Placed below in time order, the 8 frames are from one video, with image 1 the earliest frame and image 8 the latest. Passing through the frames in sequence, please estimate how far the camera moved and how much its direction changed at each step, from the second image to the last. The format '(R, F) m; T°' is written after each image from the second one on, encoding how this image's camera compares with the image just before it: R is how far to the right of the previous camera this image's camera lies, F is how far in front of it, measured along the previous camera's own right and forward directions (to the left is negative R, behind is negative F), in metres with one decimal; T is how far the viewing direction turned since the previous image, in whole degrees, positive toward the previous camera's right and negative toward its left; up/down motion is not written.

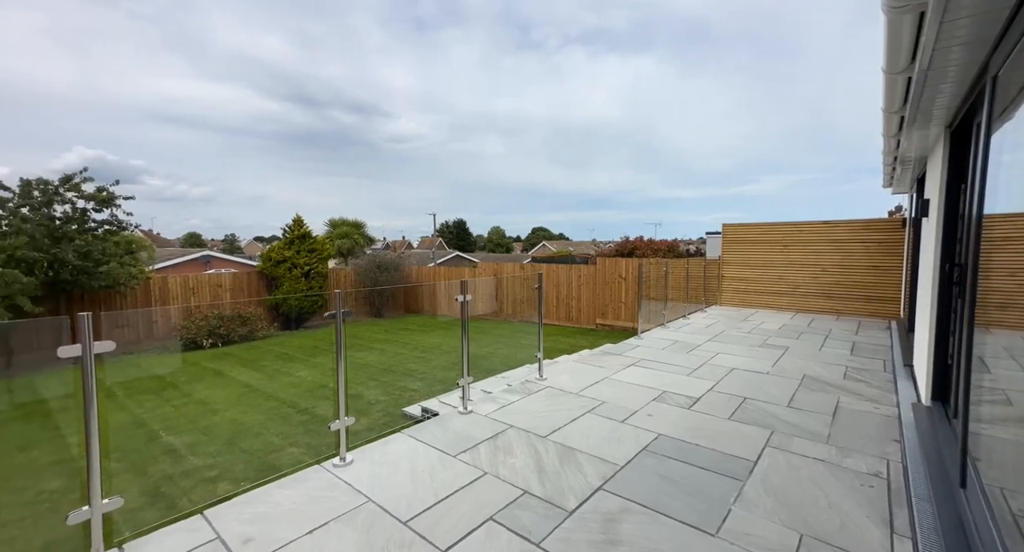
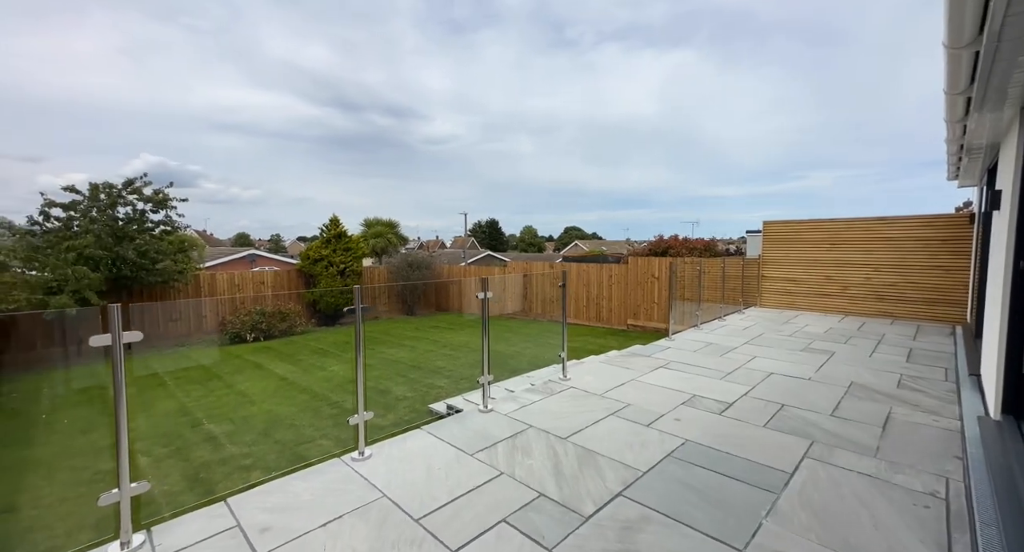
(+0.1, +0.1) m; -5°
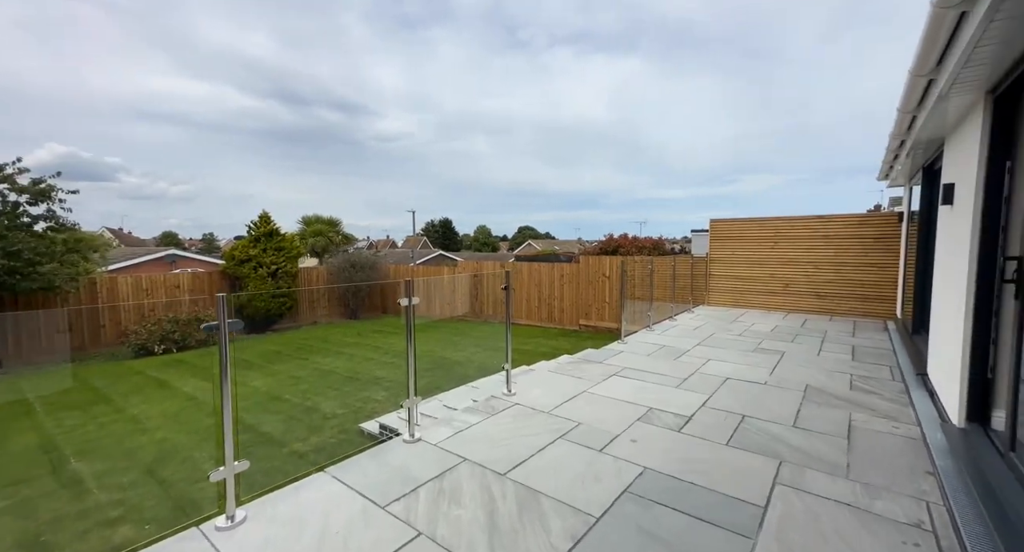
(+0.1, +0.4) m; +6°
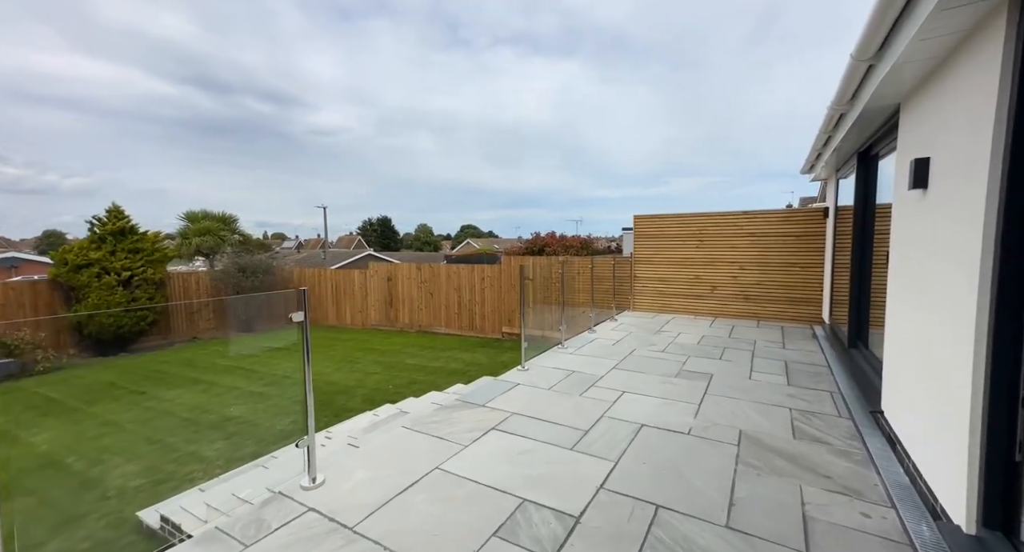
(+0.6, +1.0) m; +7°
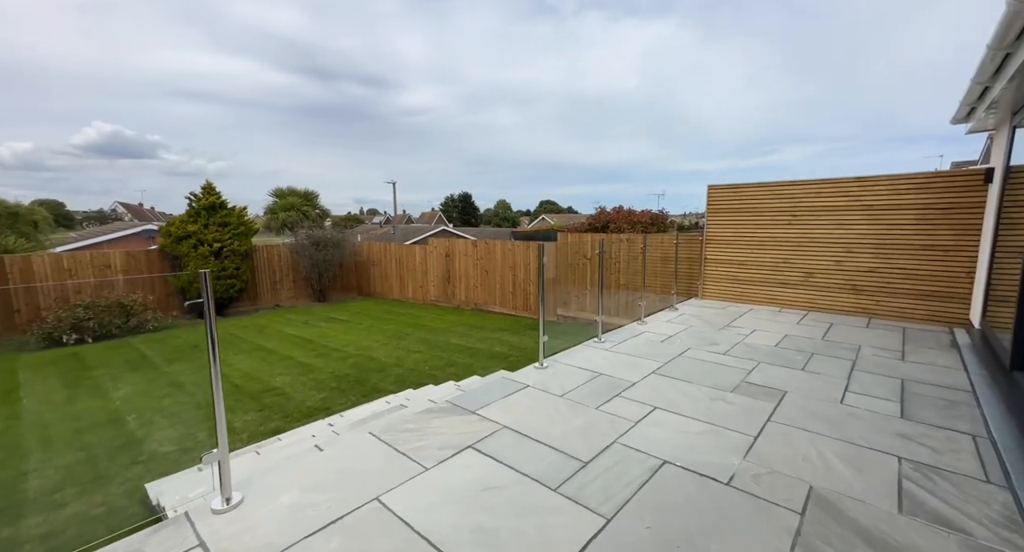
(+0.4, +0.6) m; -11°
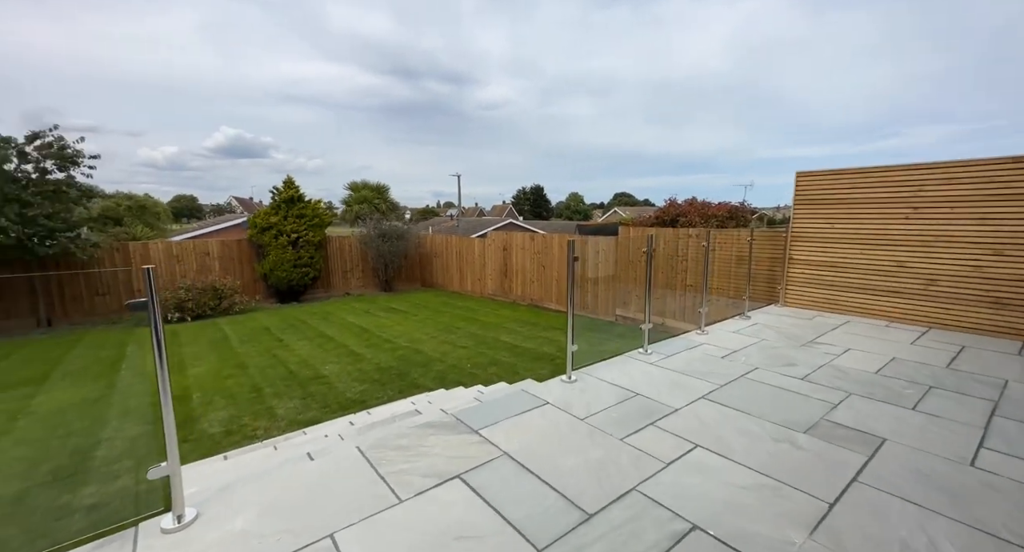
(+0.3, +0.4) m; -10°
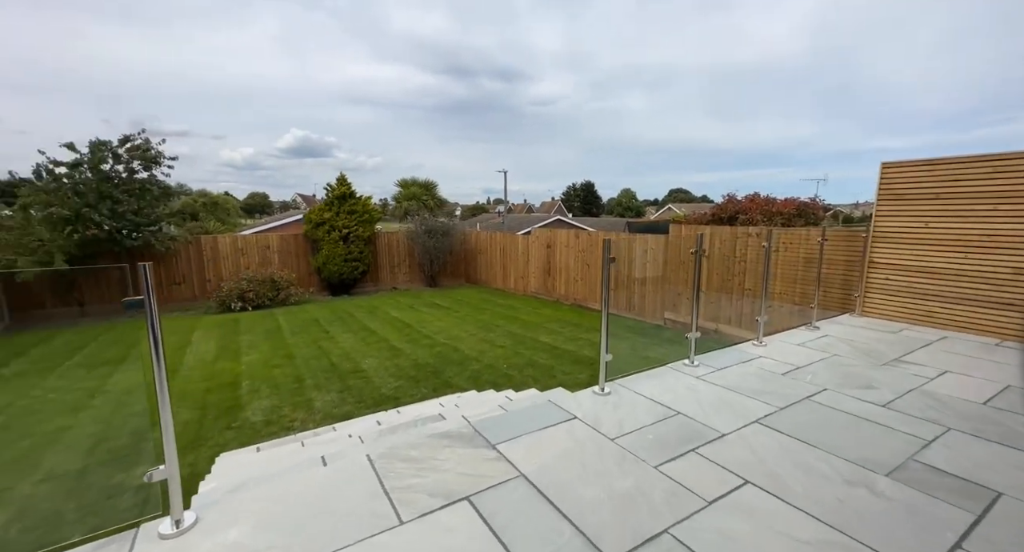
(+0.1, +0.2) m; -6°
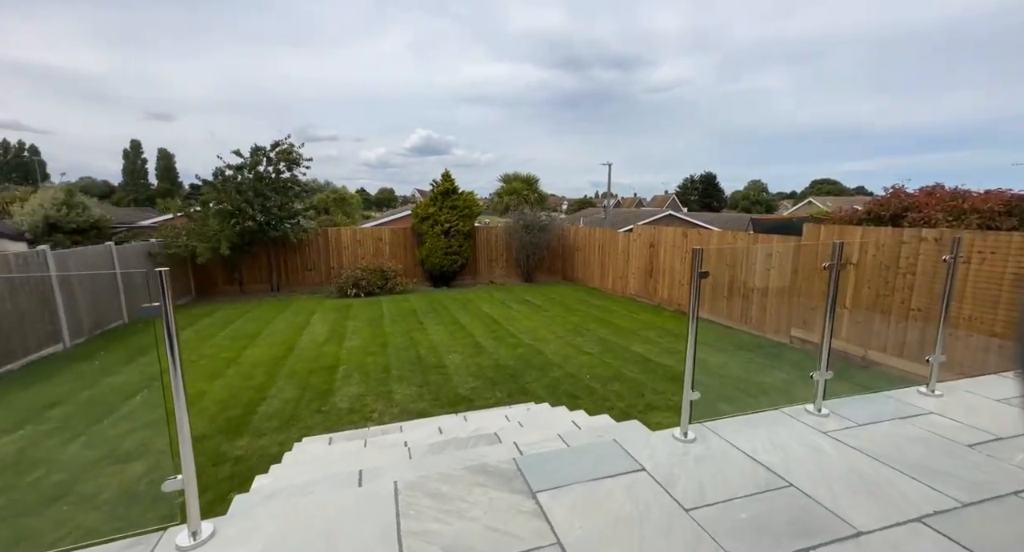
(+0.2, +0.4) m; -13°
